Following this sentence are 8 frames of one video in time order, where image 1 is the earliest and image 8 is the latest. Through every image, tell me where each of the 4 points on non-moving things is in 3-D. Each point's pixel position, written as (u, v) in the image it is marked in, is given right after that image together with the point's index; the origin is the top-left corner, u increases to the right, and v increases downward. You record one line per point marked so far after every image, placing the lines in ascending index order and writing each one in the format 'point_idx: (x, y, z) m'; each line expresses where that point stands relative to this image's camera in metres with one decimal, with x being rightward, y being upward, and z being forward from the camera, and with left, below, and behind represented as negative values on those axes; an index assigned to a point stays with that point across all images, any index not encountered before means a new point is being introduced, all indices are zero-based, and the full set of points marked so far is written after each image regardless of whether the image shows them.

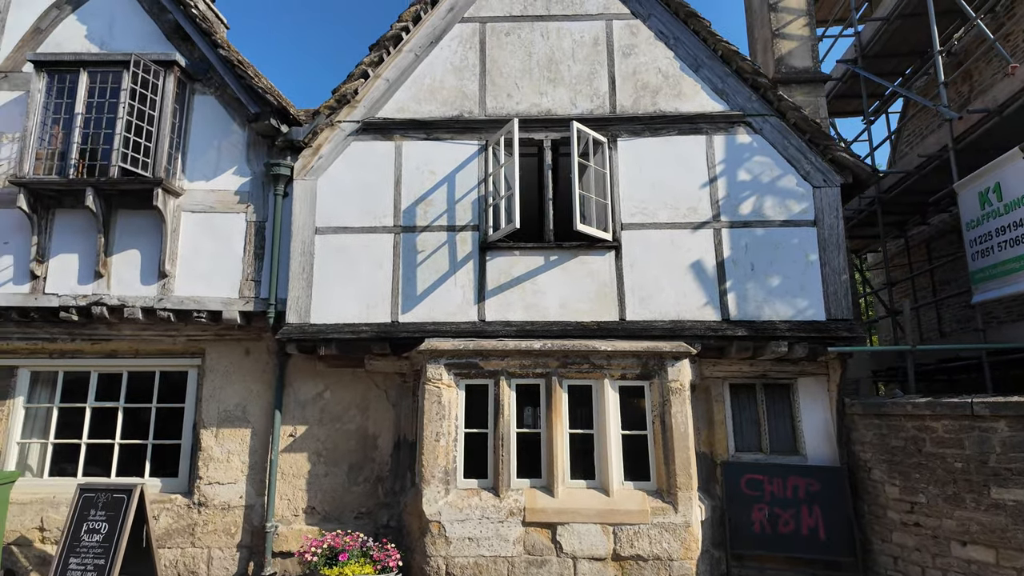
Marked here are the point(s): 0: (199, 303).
0: (-3.0, -0.1, +5.7) m
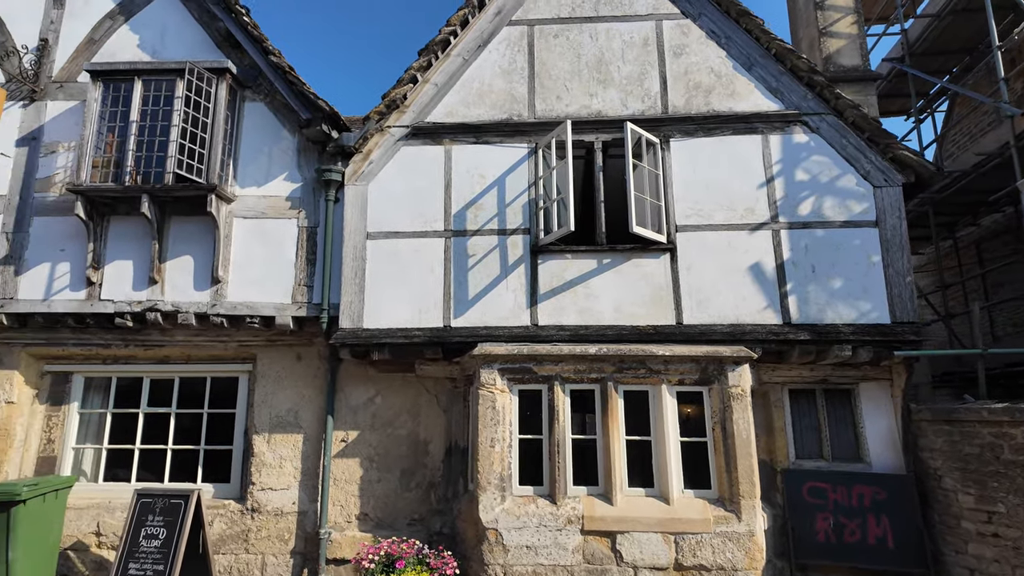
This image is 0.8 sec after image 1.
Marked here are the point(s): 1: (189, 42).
0: (-2.5, -0.2, +5.7) m
1: (-3.4, +2.6, +6.3) m
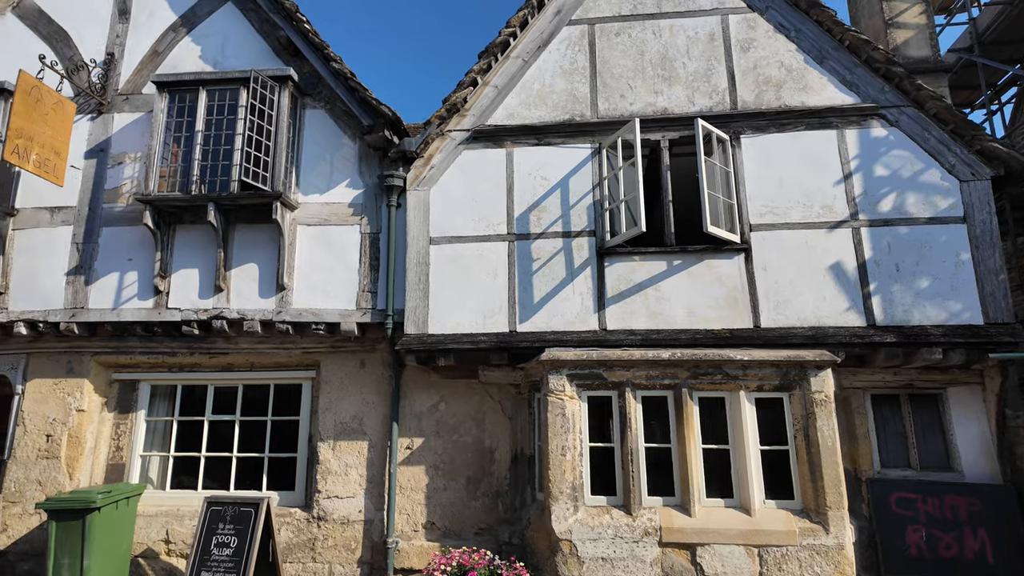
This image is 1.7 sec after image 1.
0: (-1.9, -0.3, +5.7) m
1: (-2.8, +2.5, +6.3) m
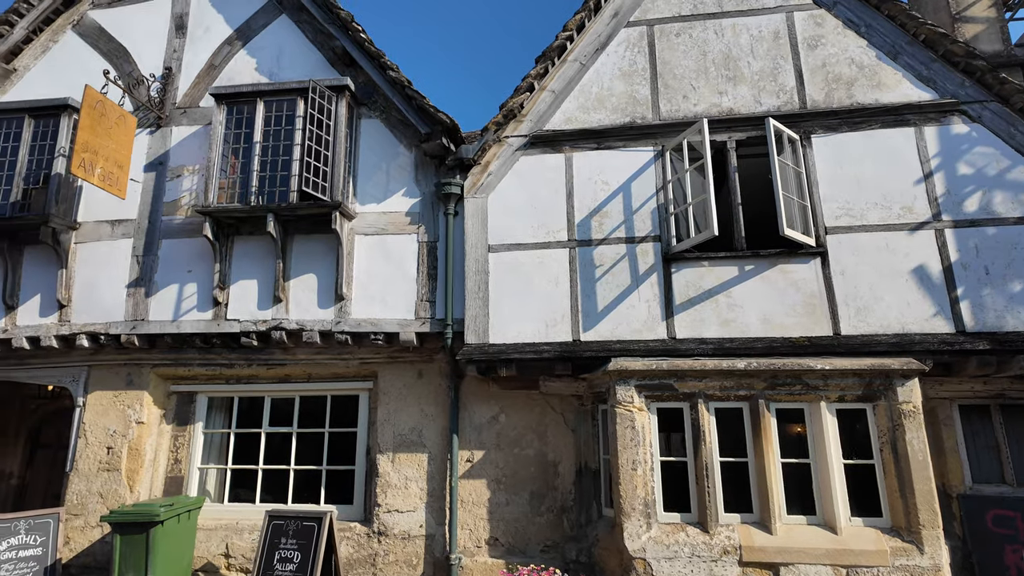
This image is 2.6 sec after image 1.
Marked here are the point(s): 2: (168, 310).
0: (-1.3, -0.4, +5.6) m
1: (-2.2, +2.4, +6.3) m
2: (-3.4, -0.2, +5.9) m
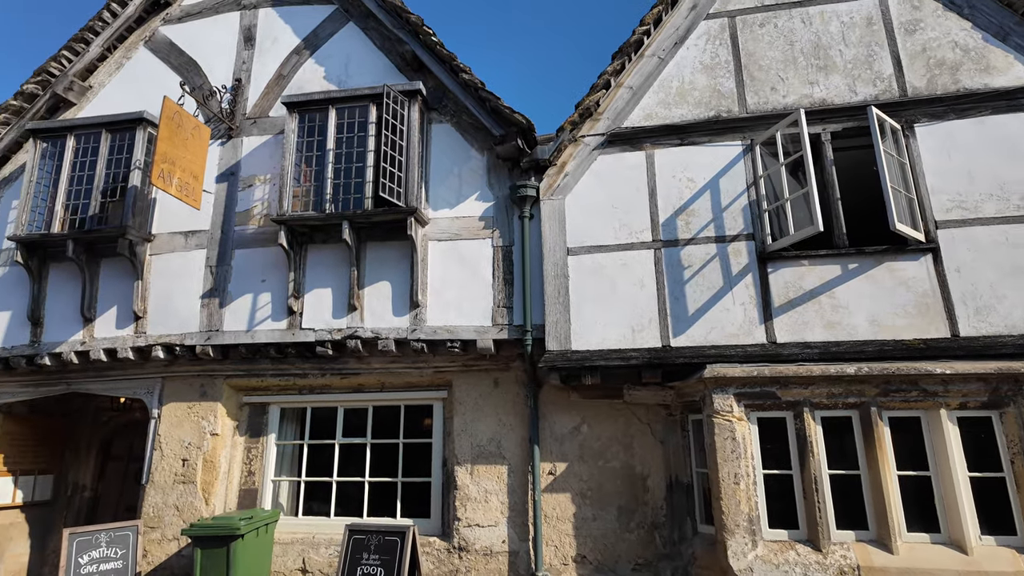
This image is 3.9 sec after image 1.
0: (-0.5, -0.4, +5.5) m
1: (-1.5, +2.3, +6.3) m
2: (-2.7, -0.3, +5.9) m
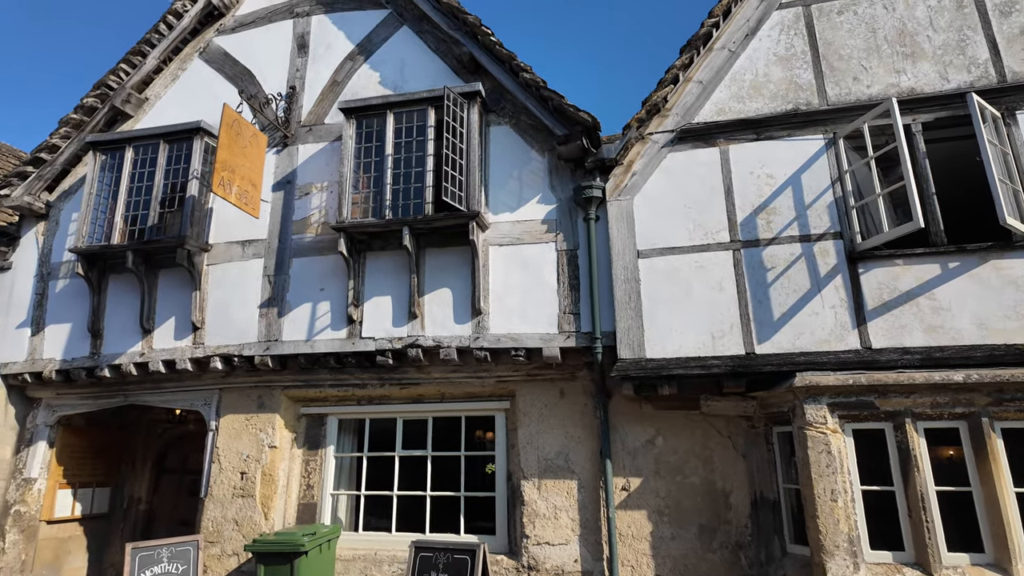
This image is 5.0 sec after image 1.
0: (+0.1, -0.5, +5.3) m
1: (-0.9, +2.2, +6.2) m
2: (-2.1, -0.4, +5.7) m
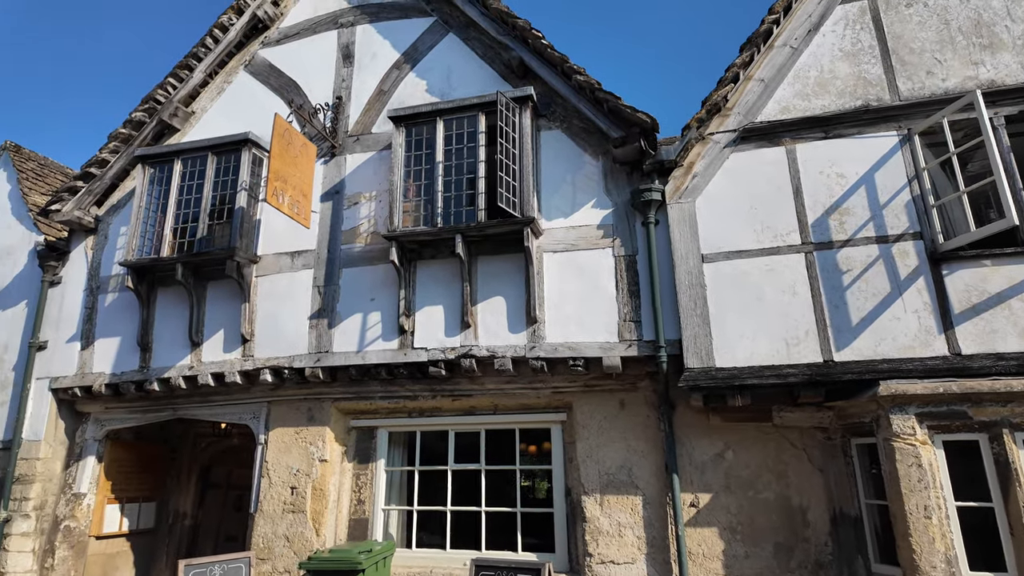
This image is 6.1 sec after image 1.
0: (+0.6, -0.5, +5.1) m
1: (-0.4, +2.2, +6.1) m
2: (-1.5, -0.5, +5.6) m
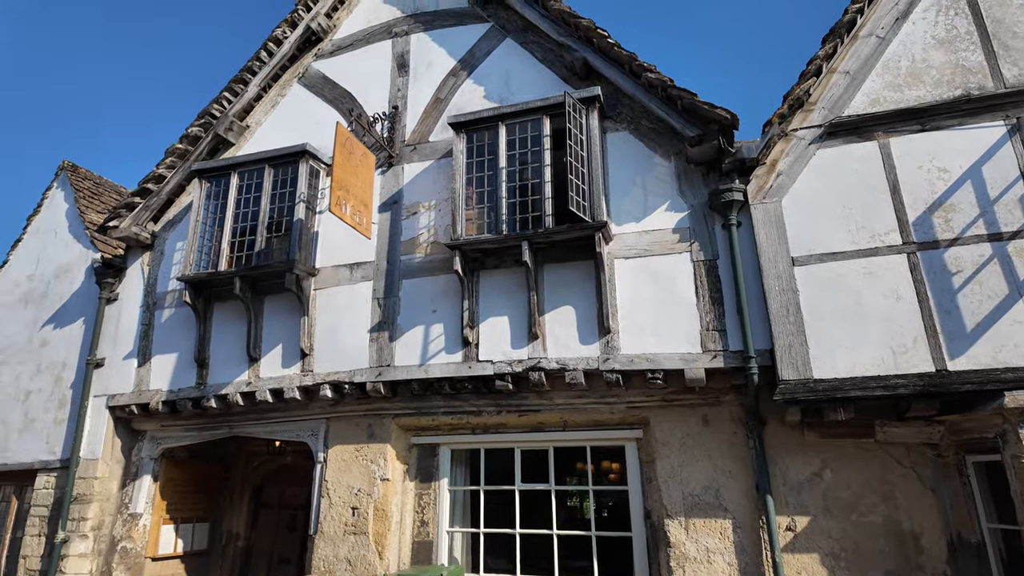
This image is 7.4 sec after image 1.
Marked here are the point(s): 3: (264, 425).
0: (+1.2, -0.6, +4.8) m
1: (+0.3, +2.1, +5.9) m
2: (-0.9, -0.6, +5.4) m
3: (-2.5, -1.4, +6.0) m
